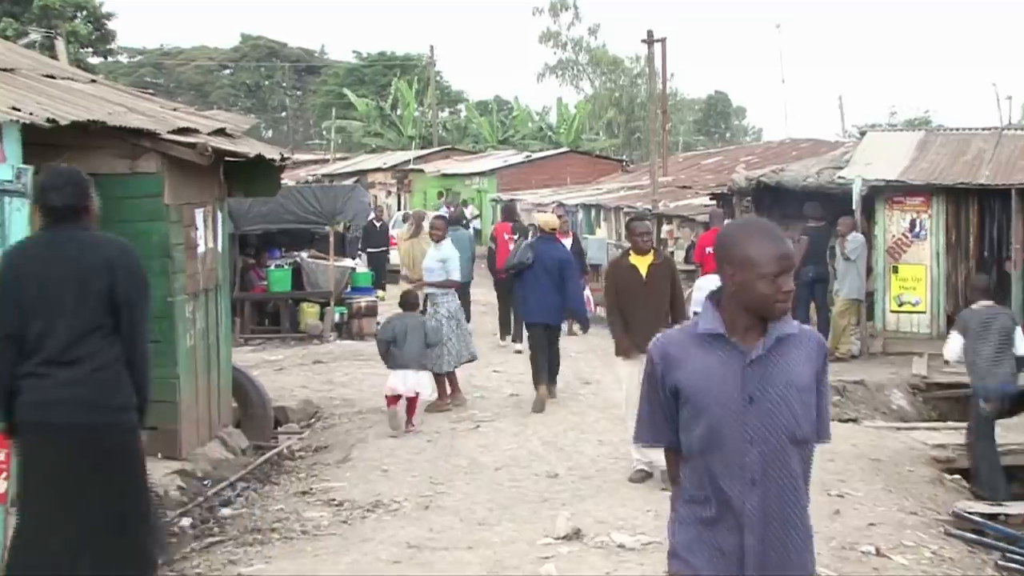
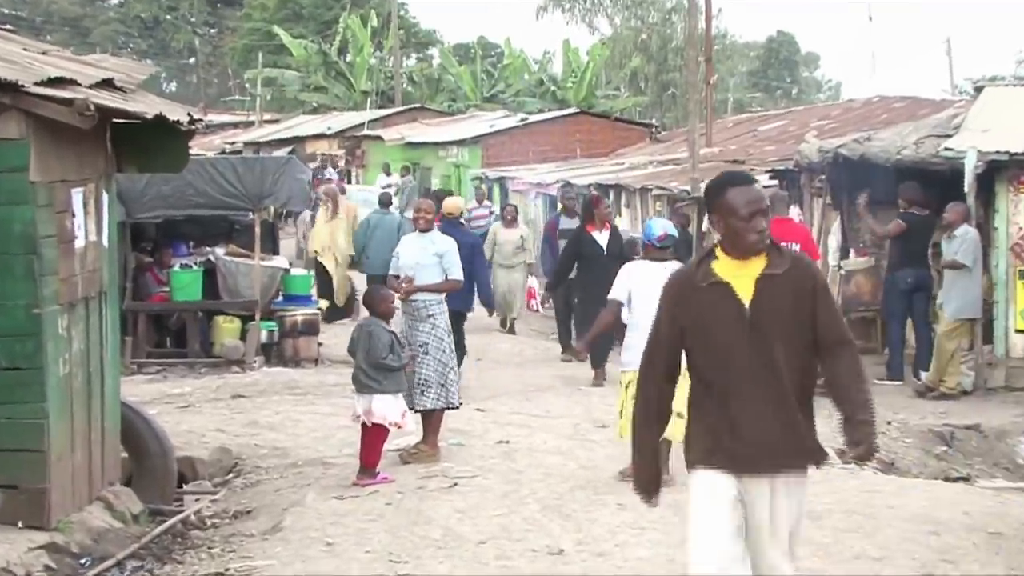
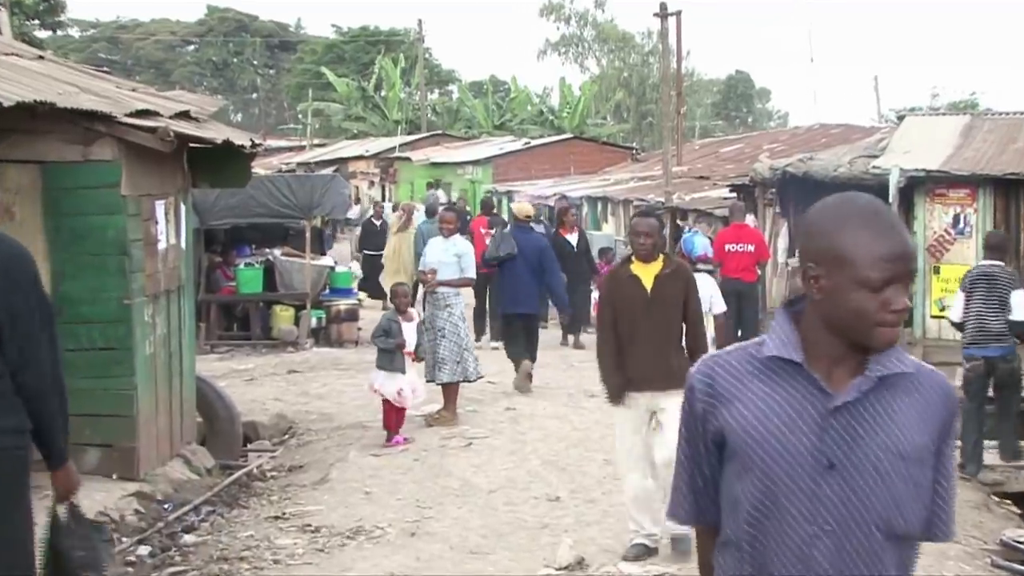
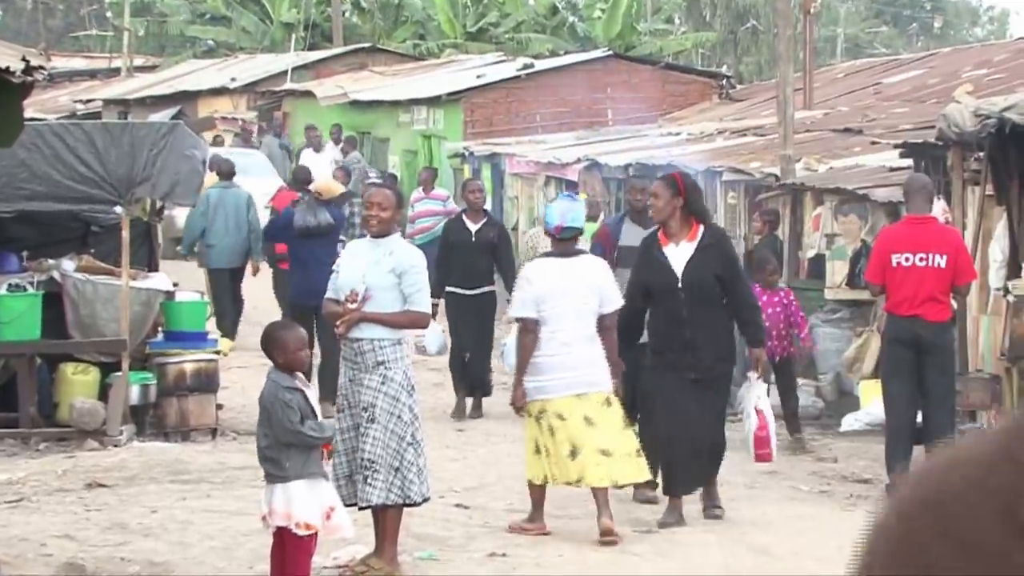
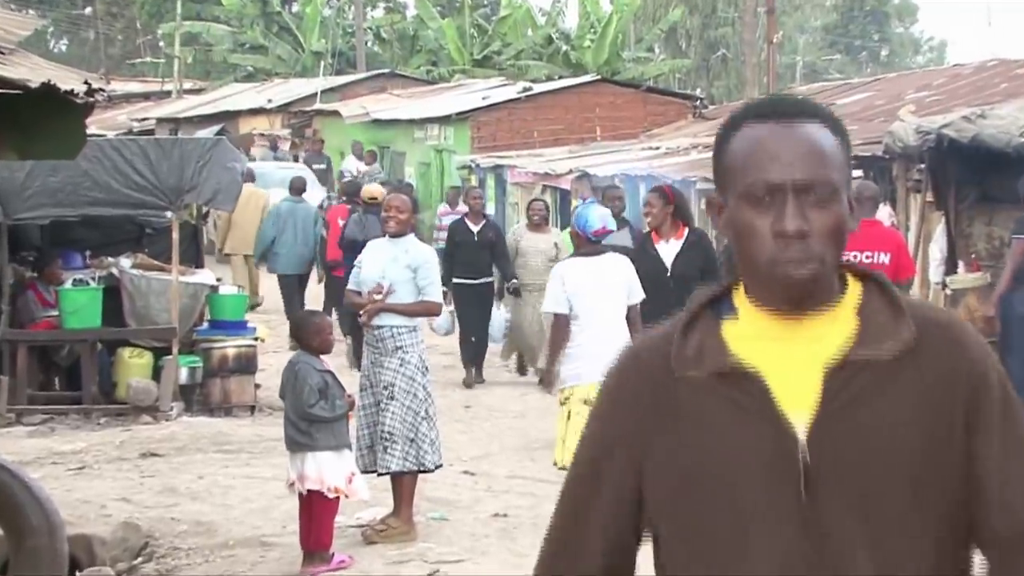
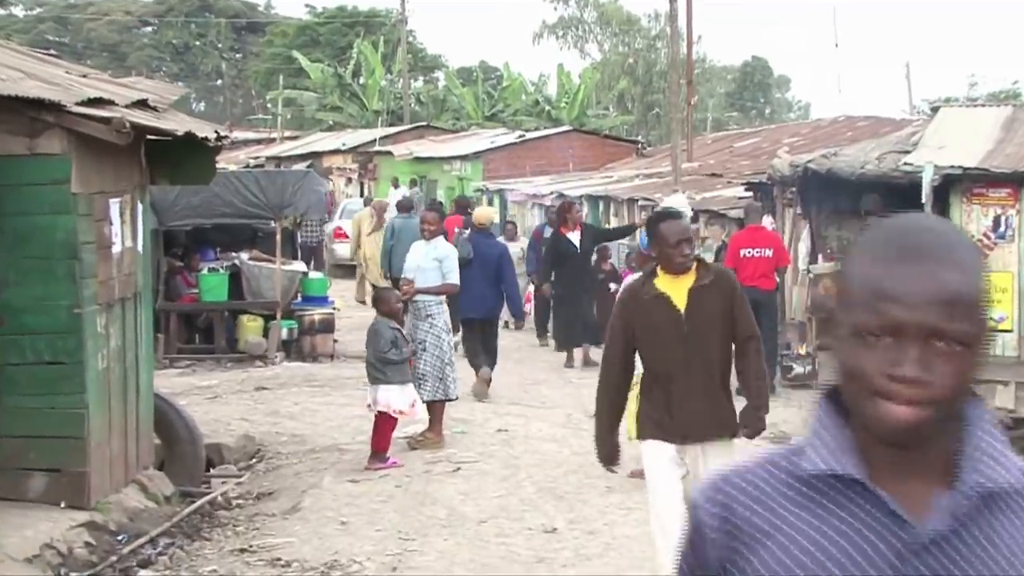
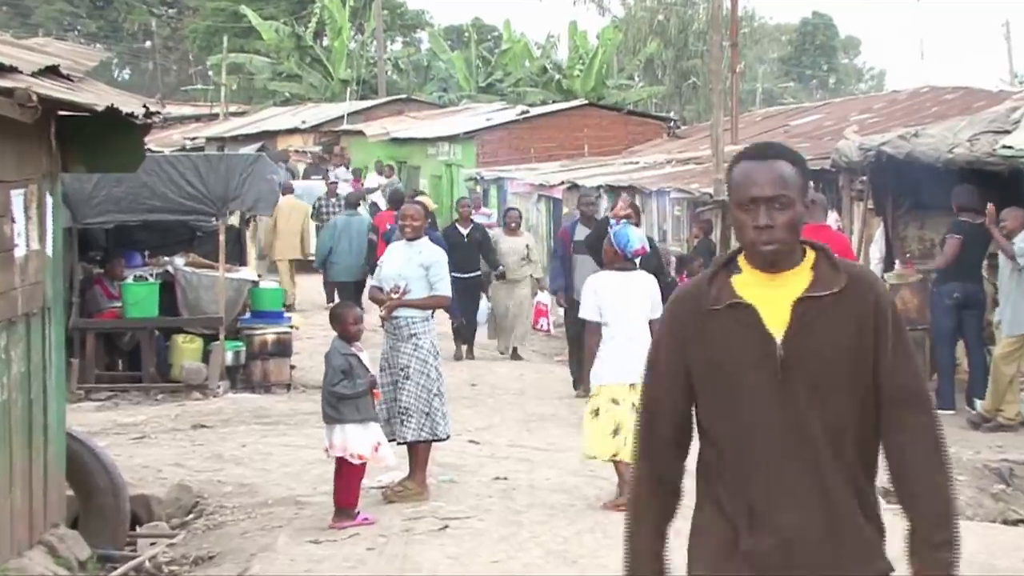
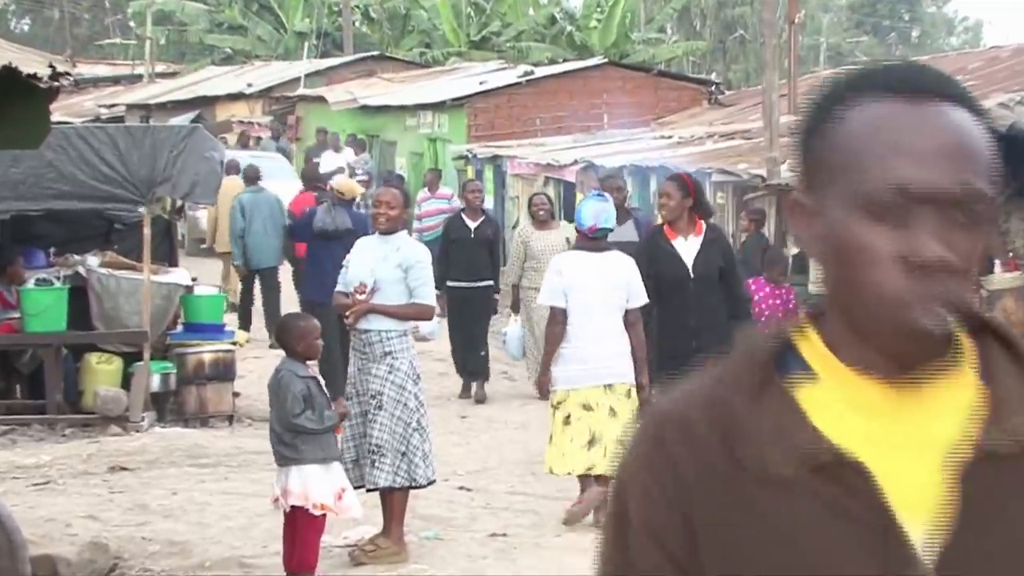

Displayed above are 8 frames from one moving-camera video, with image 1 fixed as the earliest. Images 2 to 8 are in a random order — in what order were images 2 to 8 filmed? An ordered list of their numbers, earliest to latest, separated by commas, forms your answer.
3, 6, 2, 7, 5, 8, 4
